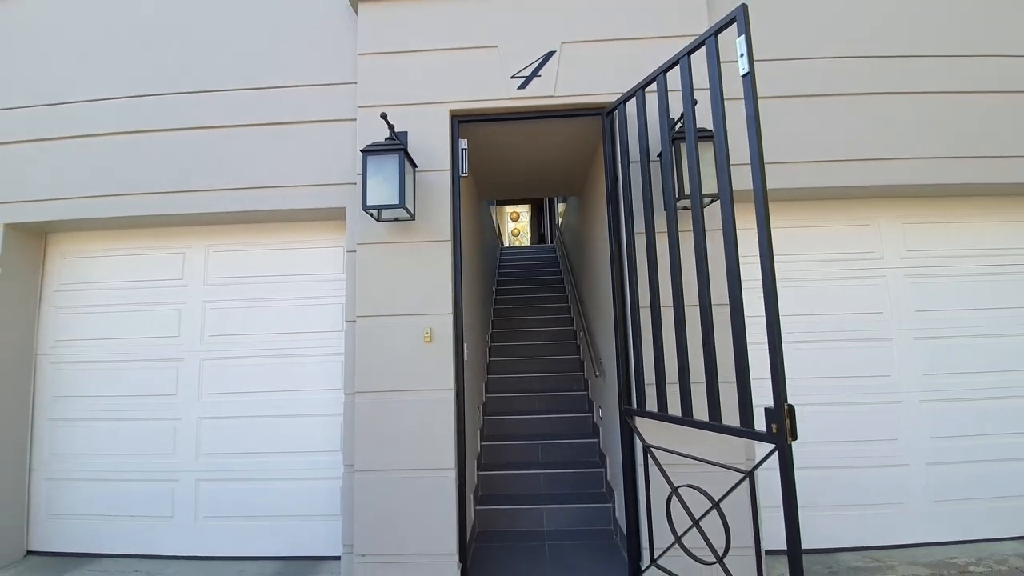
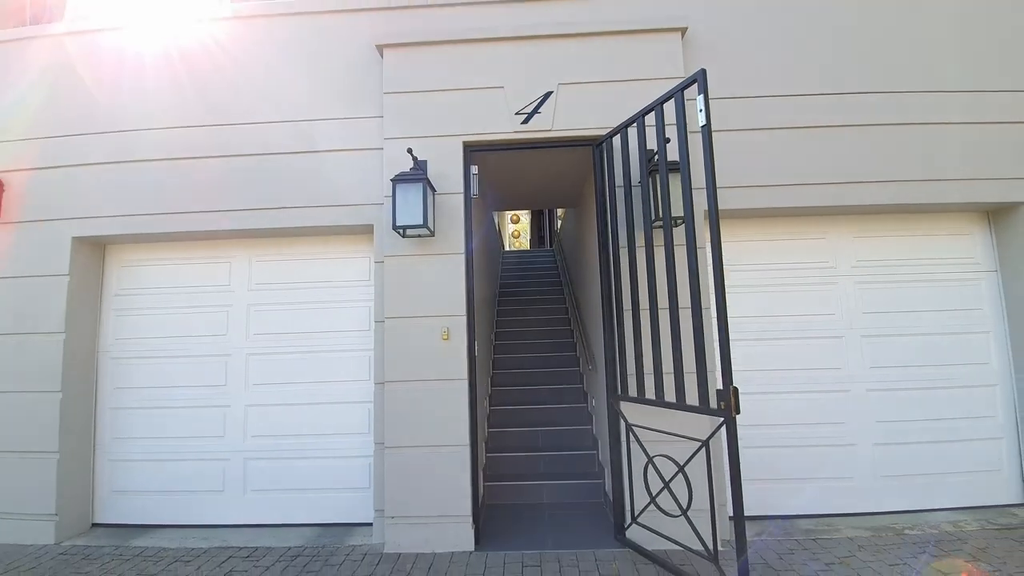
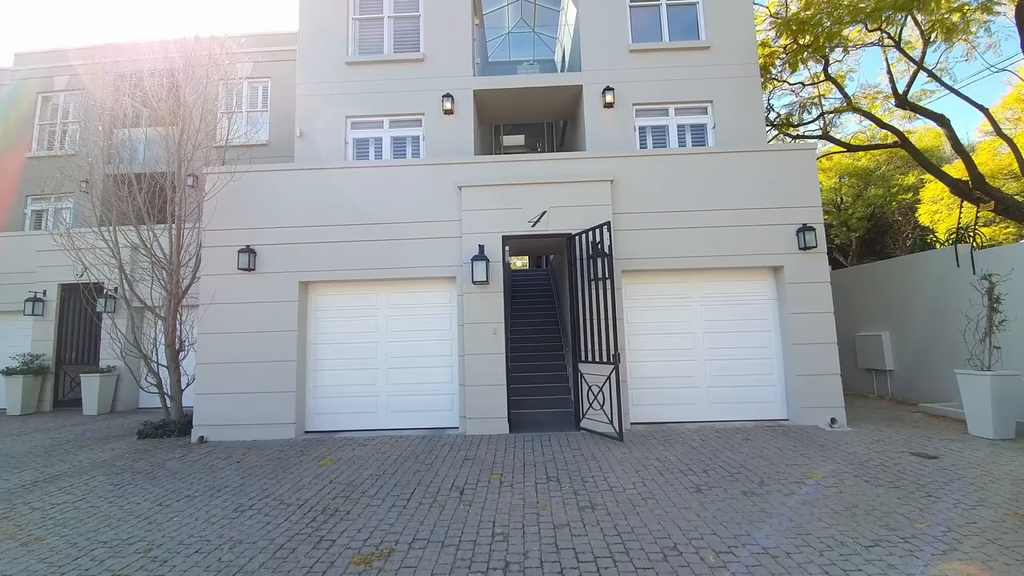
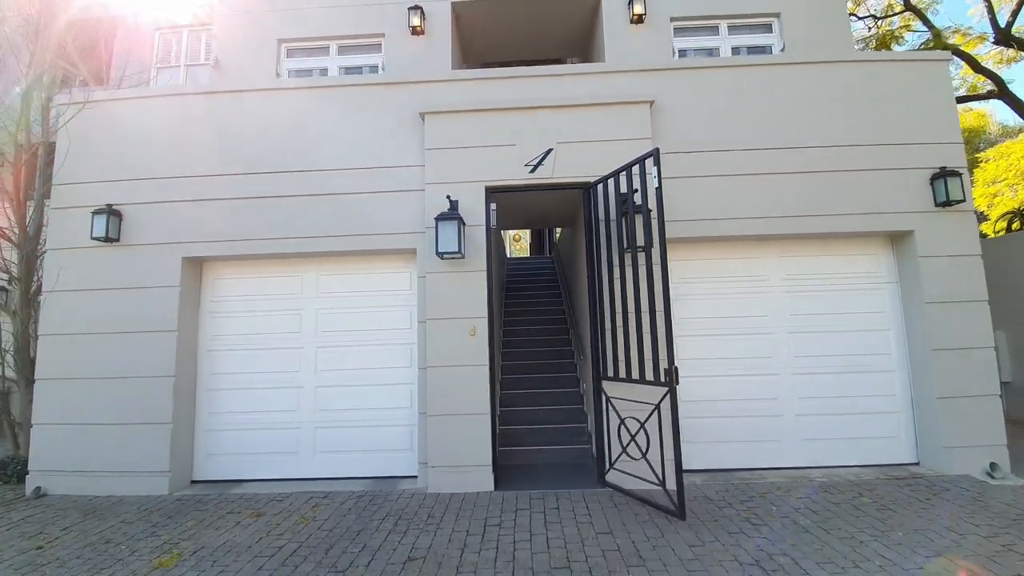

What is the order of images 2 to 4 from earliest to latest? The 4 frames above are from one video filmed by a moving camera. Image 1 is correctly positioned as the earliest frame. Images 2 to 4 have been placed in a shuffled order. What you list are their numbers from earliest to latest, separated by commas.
2, 4, 3
